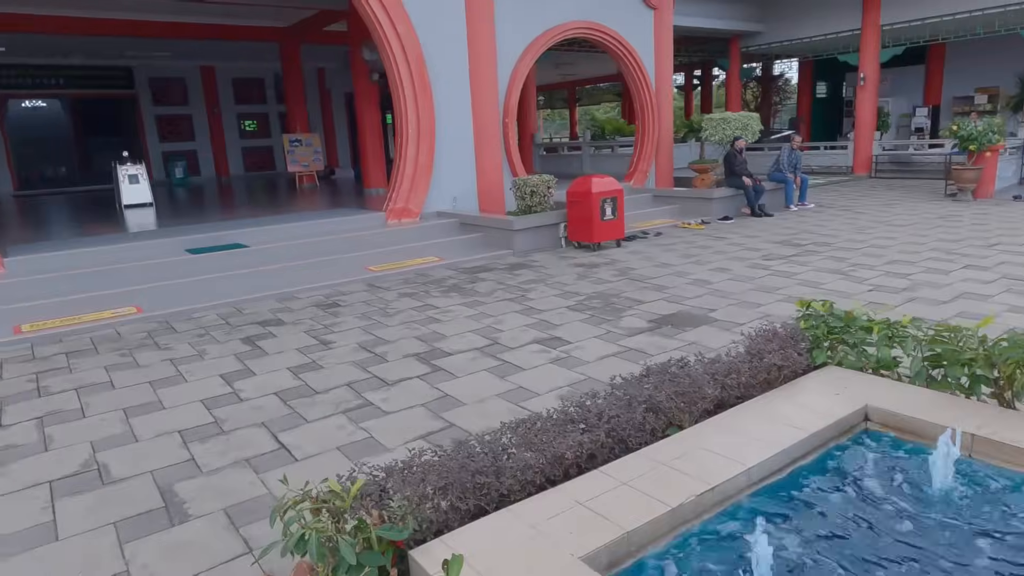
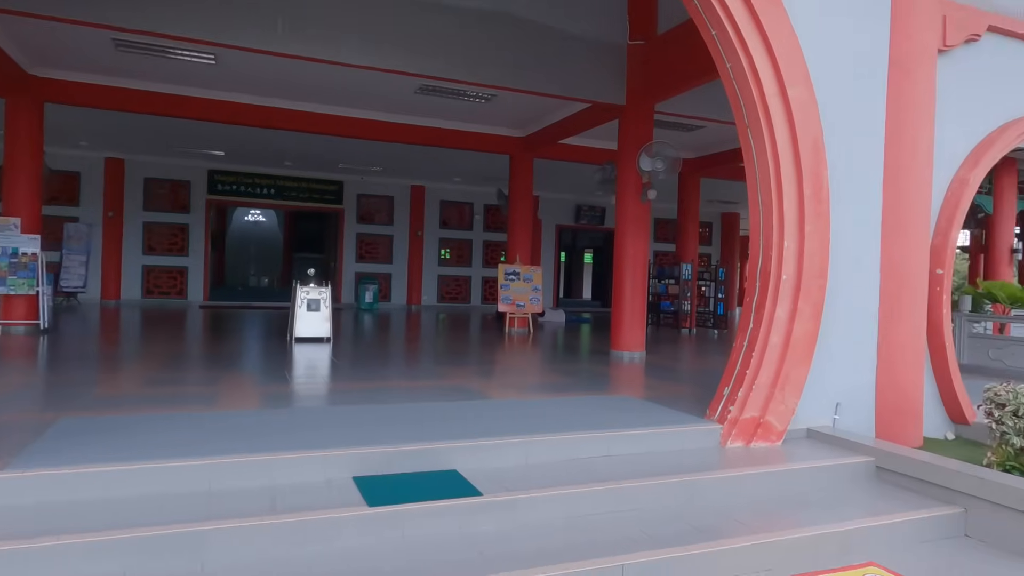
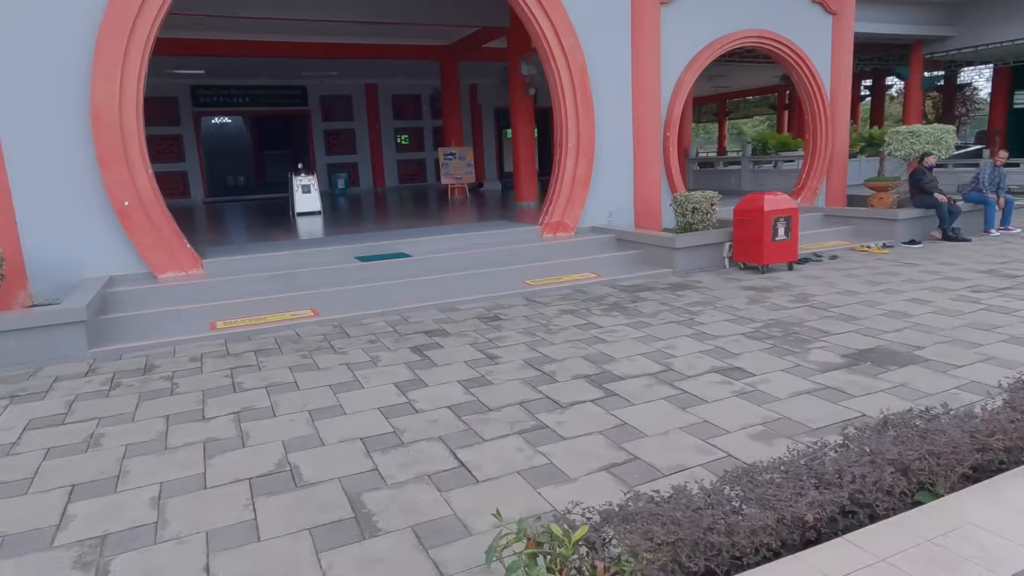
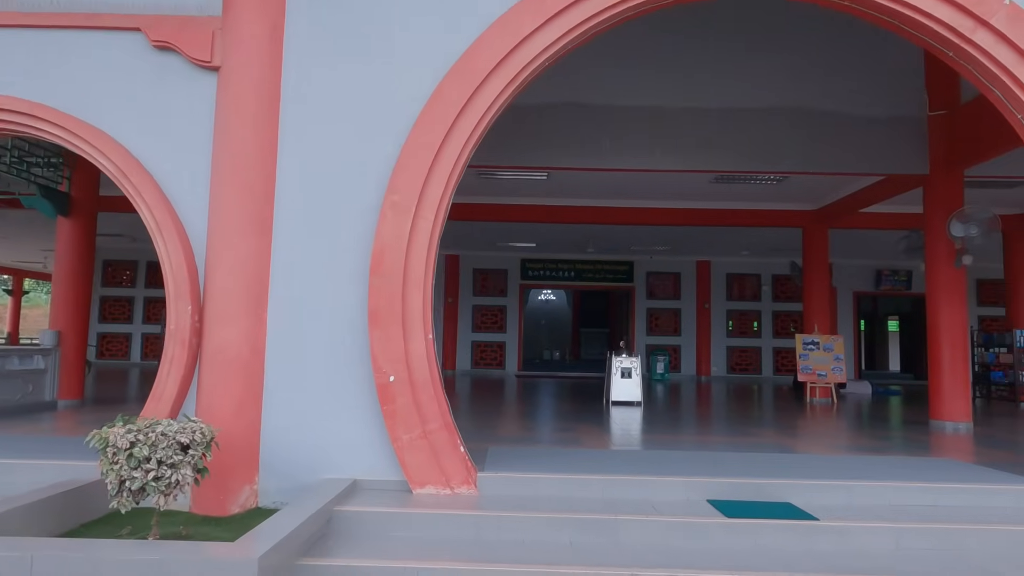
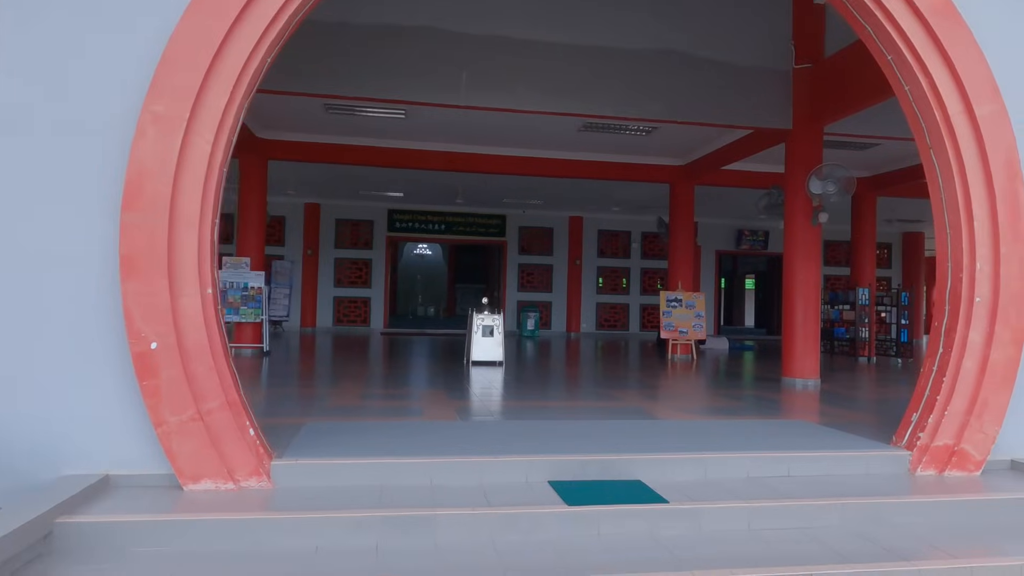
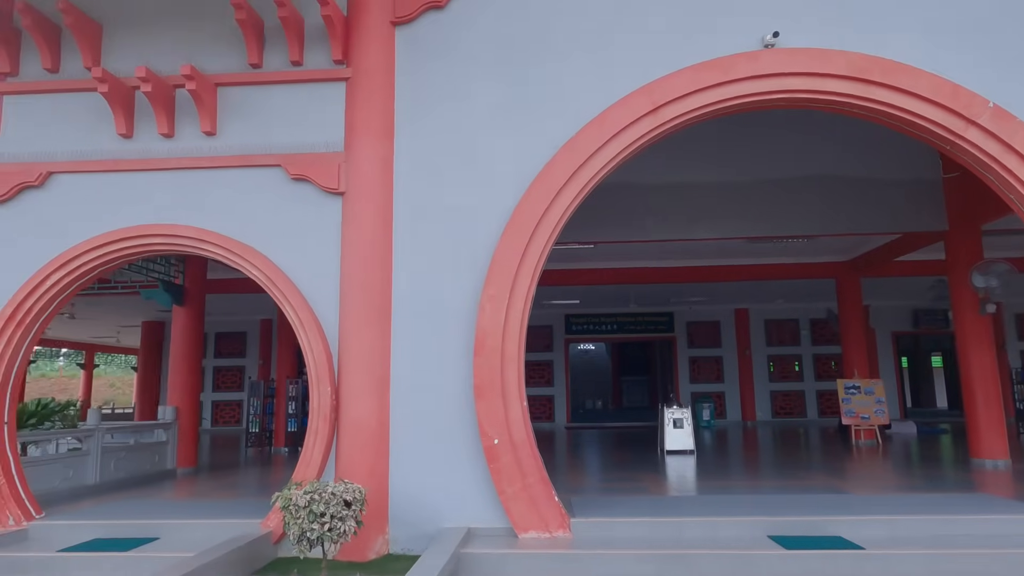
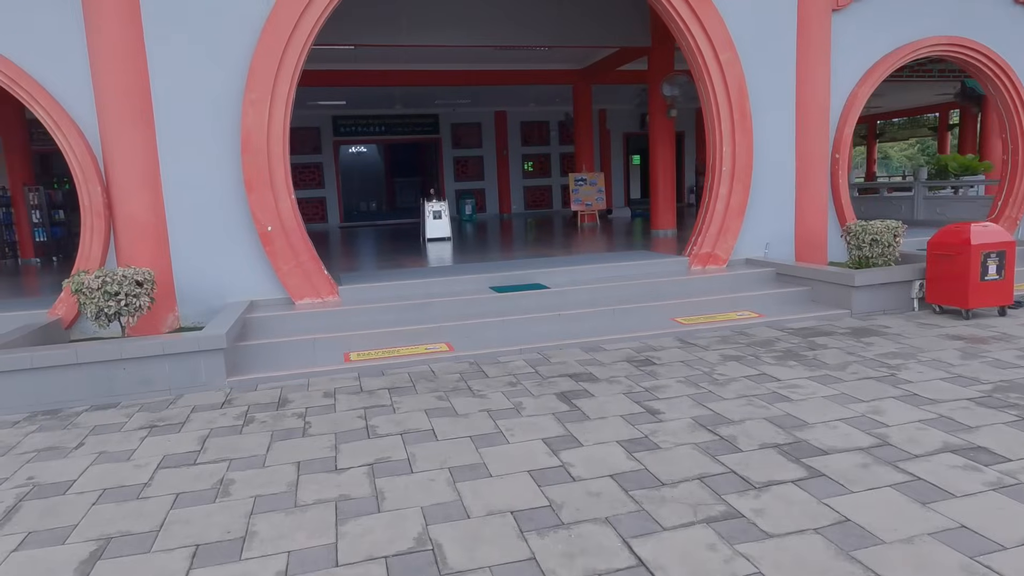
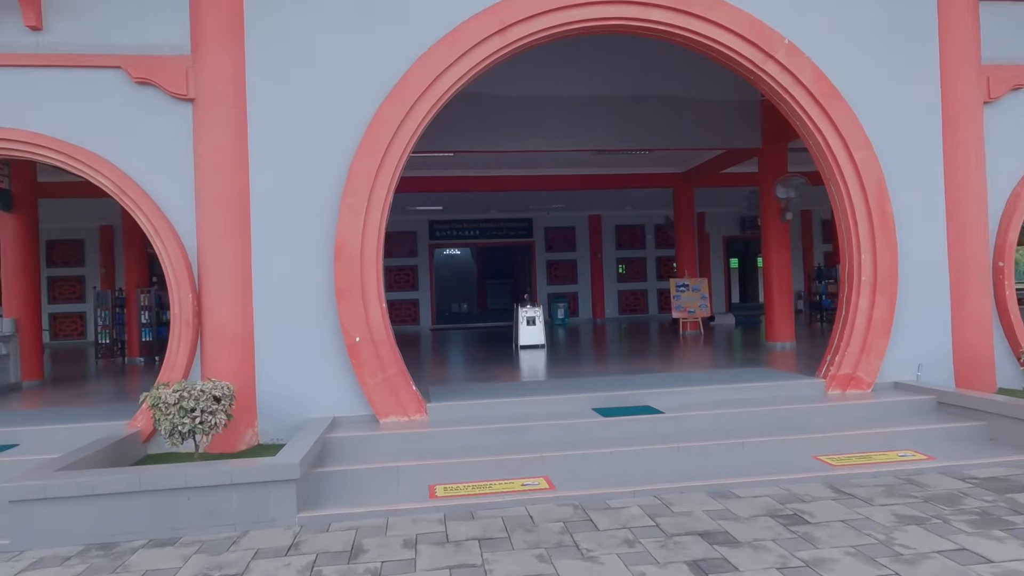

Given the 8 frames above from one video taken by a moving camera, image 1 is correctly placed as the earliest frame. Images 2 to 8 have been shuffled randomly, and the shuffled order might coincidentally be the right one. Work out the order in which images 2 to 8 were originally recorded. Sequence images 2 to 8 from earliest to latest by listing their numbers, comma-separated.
3, 7, 8, 6, 4, 5, 2
